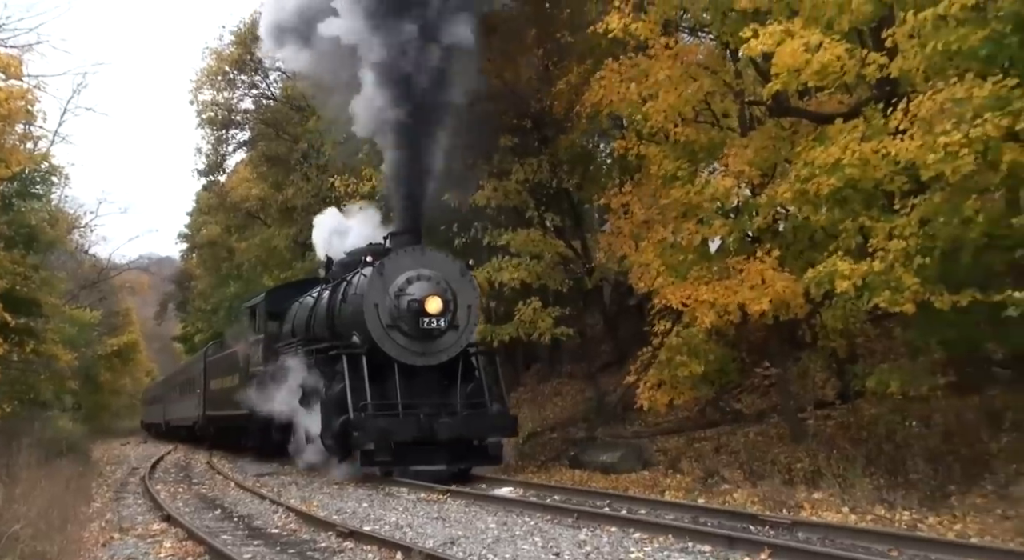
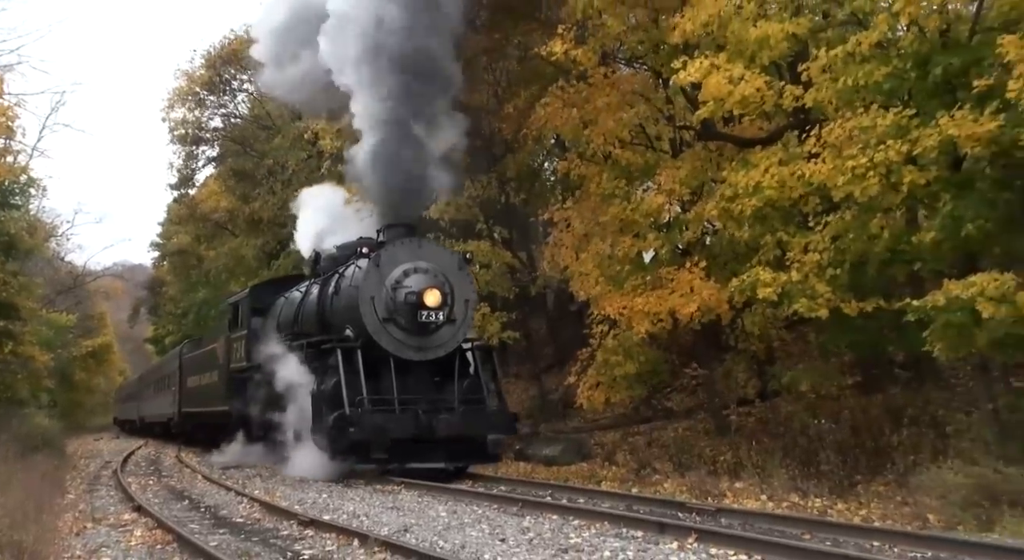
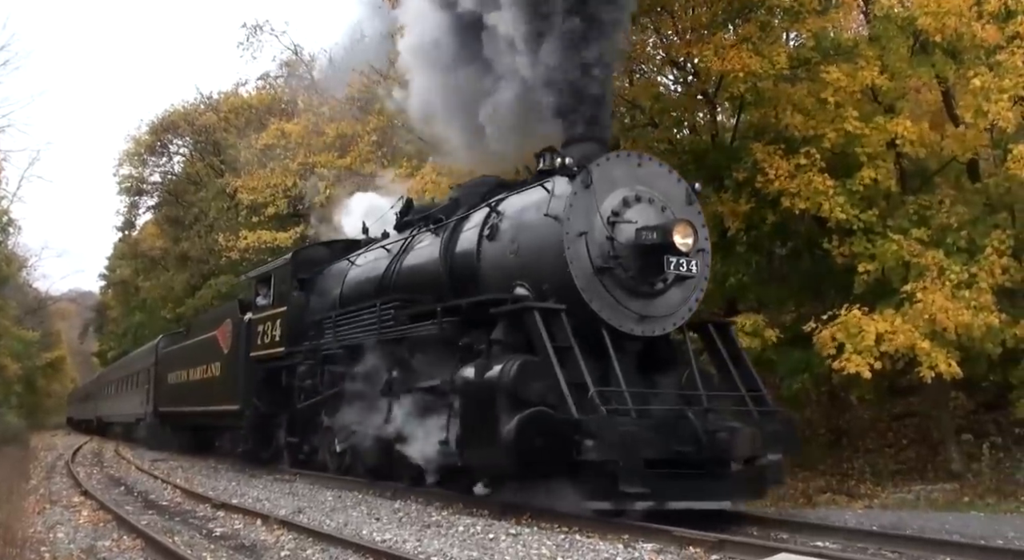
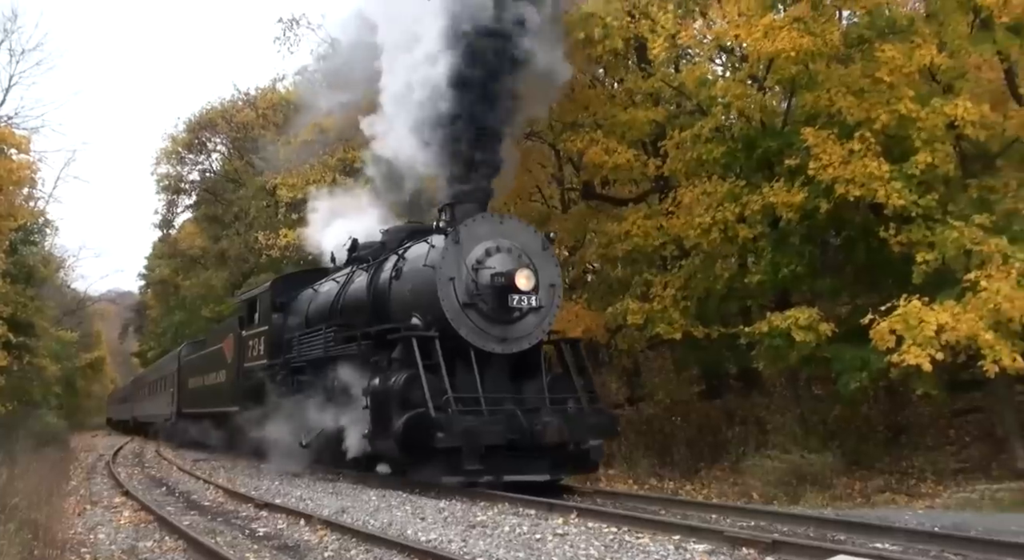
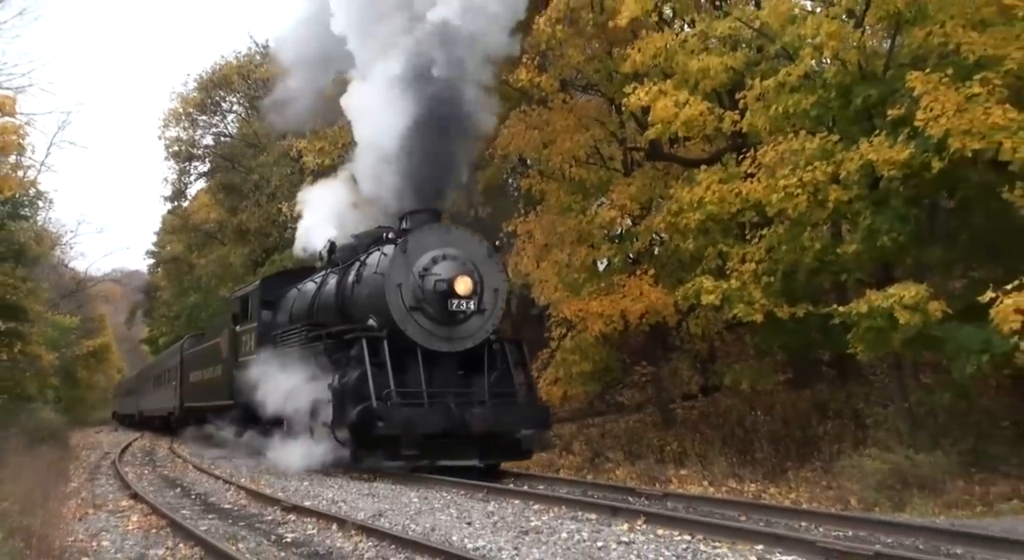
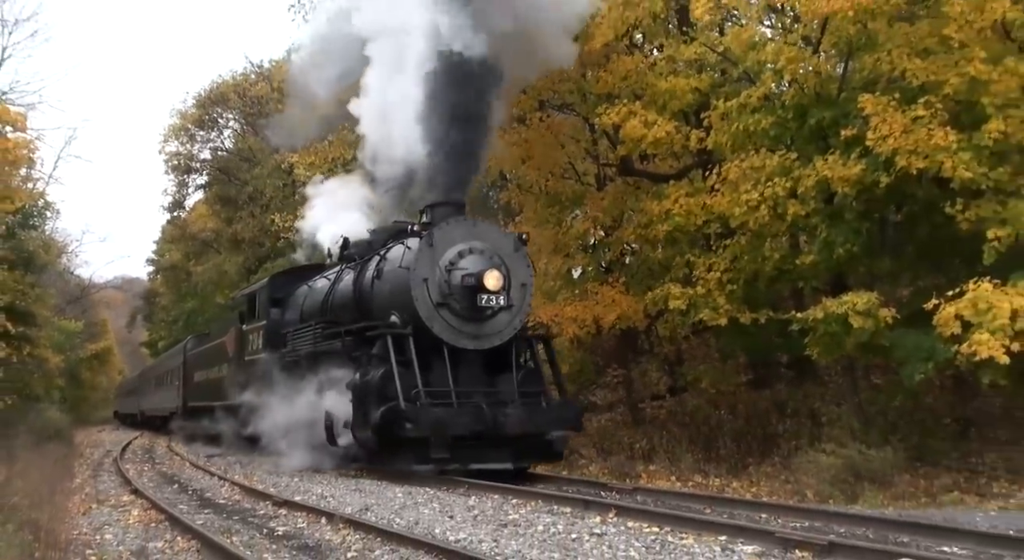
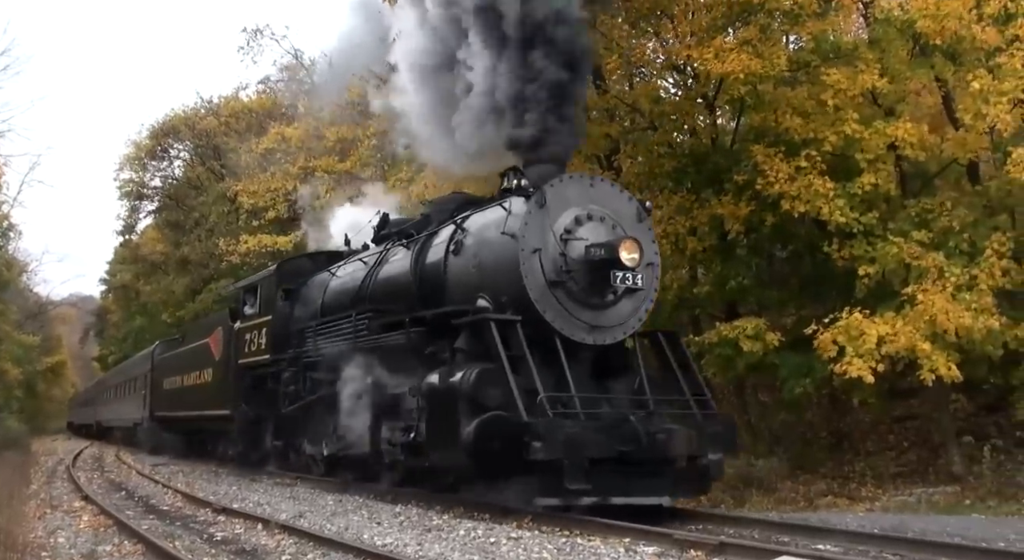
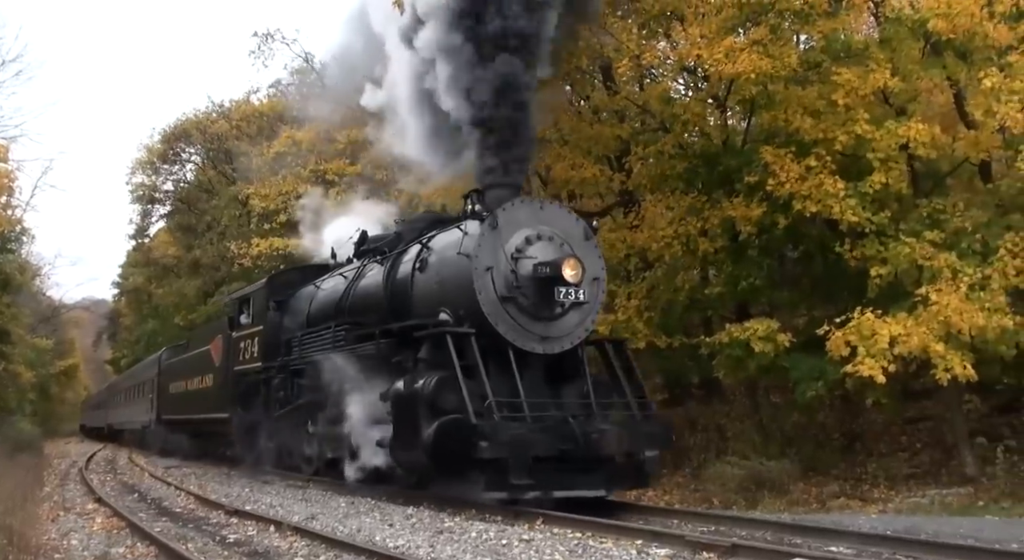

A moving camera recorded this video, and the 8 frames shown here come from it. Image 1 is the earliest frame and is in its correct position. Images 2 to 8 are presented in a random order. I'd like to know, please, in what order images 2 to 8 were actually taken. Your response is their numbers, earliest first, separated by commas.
2, 5, 6, 4, 8, 7, 3
